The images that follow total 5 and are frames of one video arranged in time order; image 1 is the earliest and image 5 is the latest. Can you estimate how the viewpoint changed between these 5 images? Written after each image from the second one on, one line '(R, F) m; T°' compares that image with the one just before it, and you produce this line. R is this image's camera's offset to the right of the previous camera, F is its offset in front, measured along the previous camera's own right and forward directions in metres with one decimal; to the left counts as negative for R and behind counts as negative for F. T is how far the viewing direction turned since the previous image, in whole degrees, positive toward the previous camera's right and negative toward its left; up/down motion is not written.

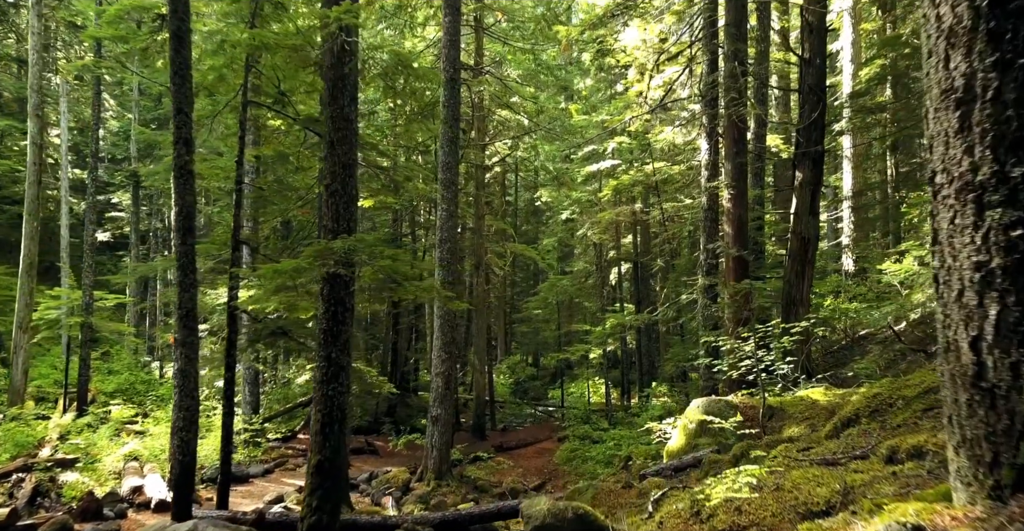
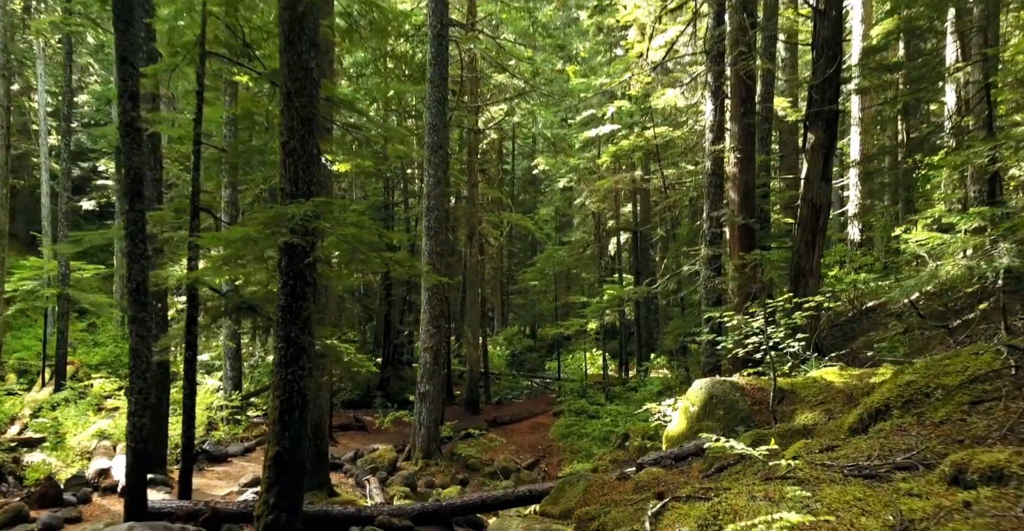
(+0.2, +0.9) m; 0°
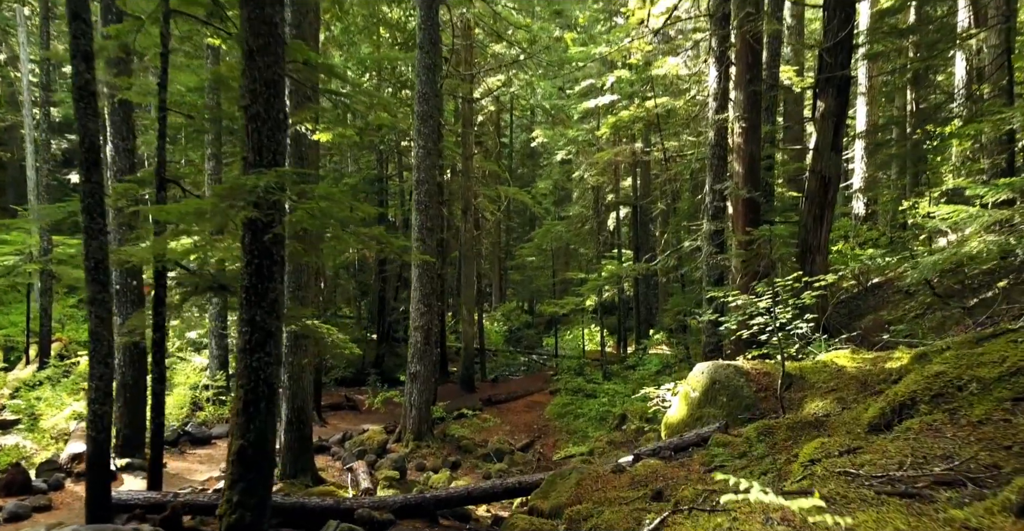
(+0.1, +0.7) m; 0°
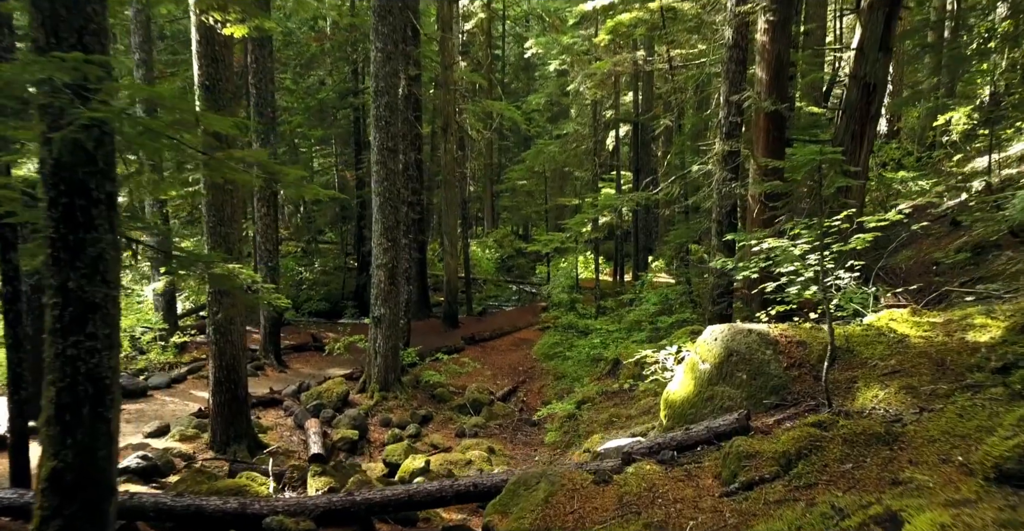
(+0.4, +2.2) m; 0°
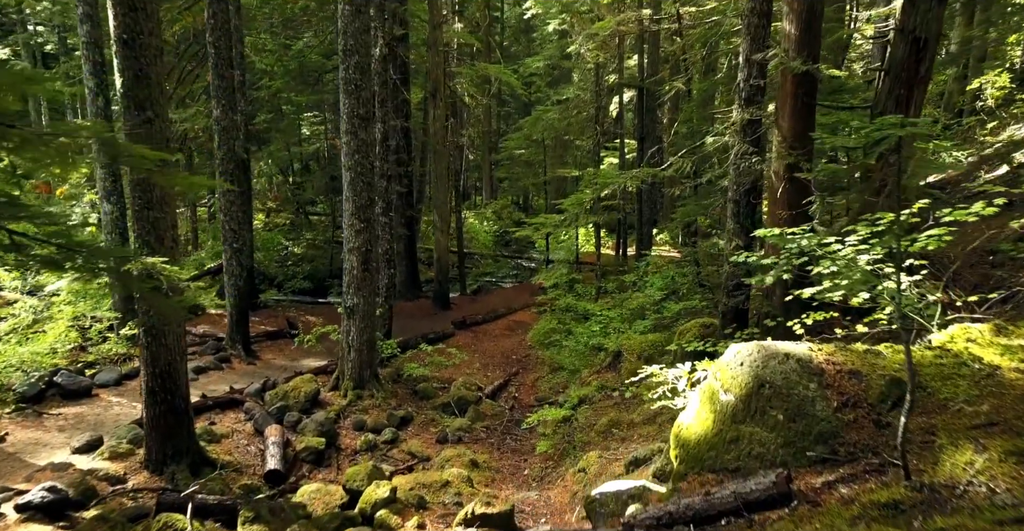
(+0.2, +1.6) m; 0°
